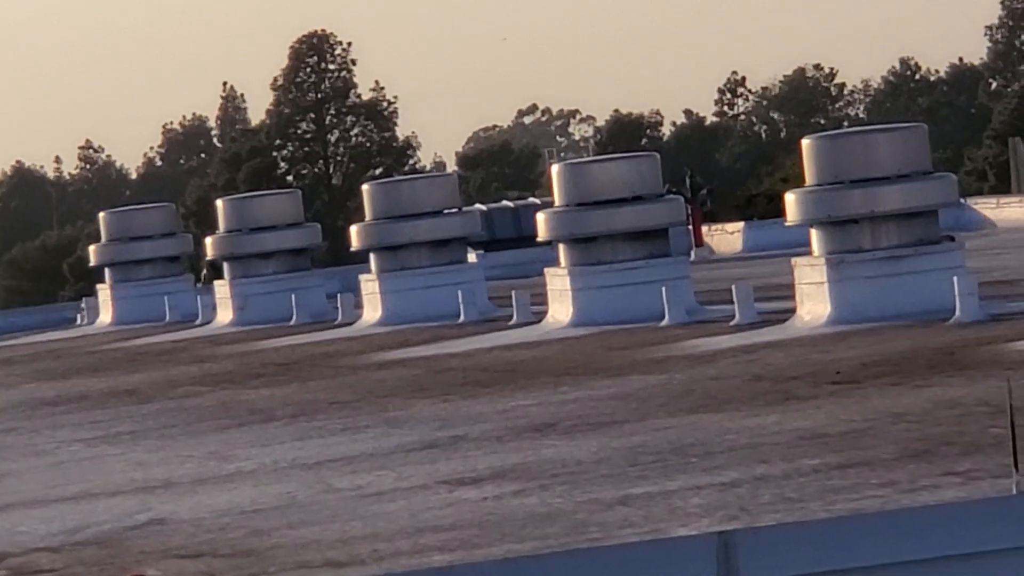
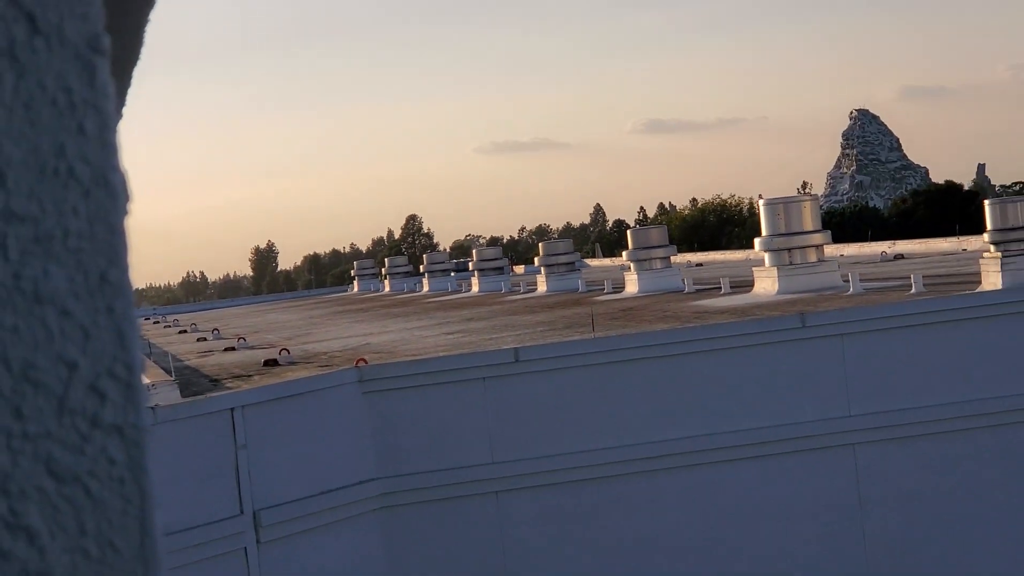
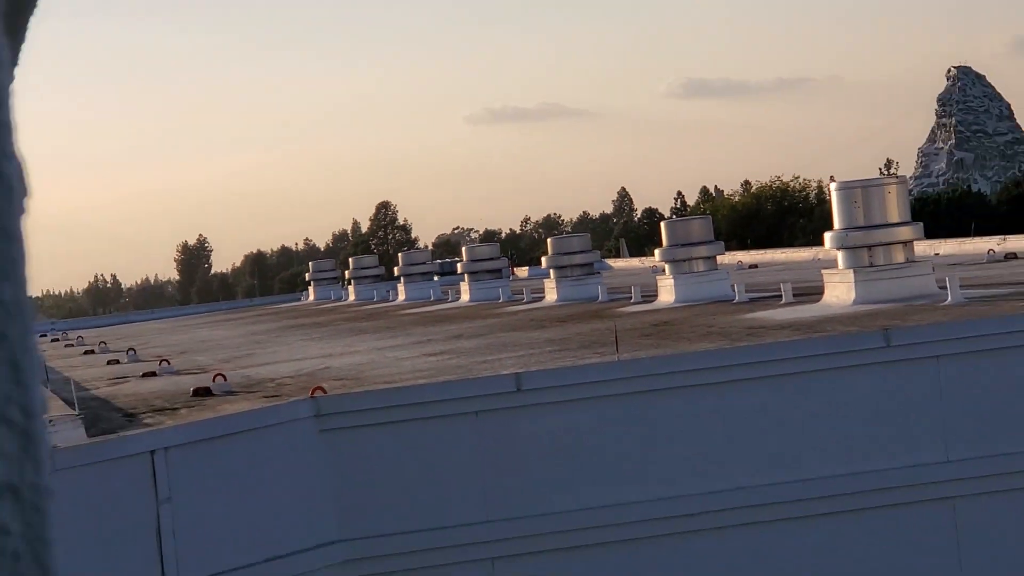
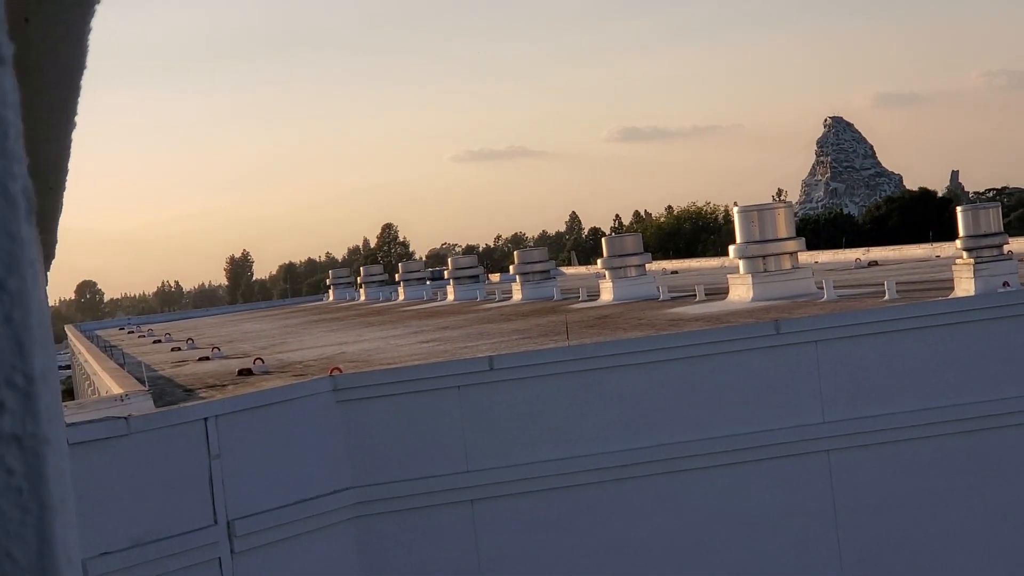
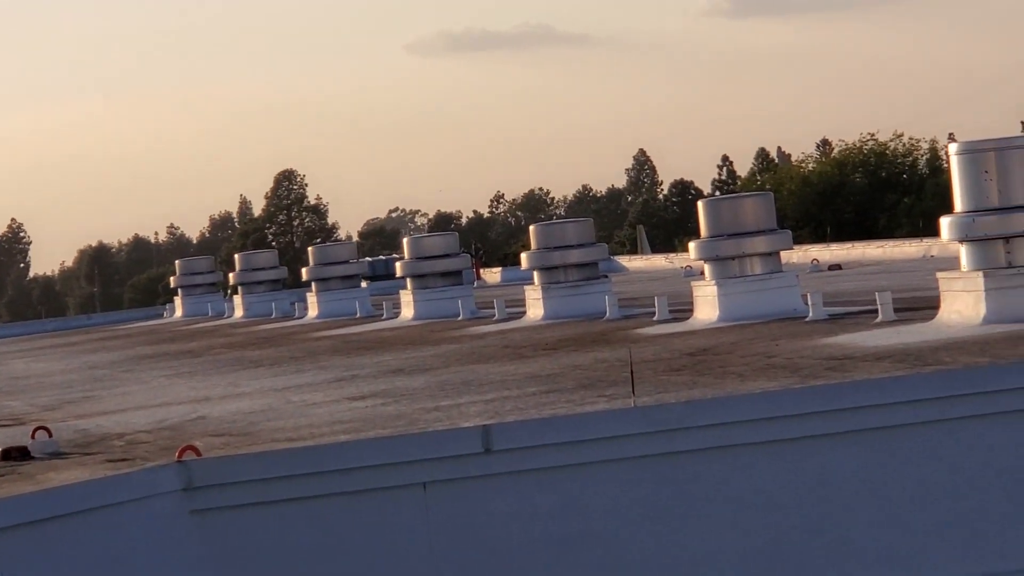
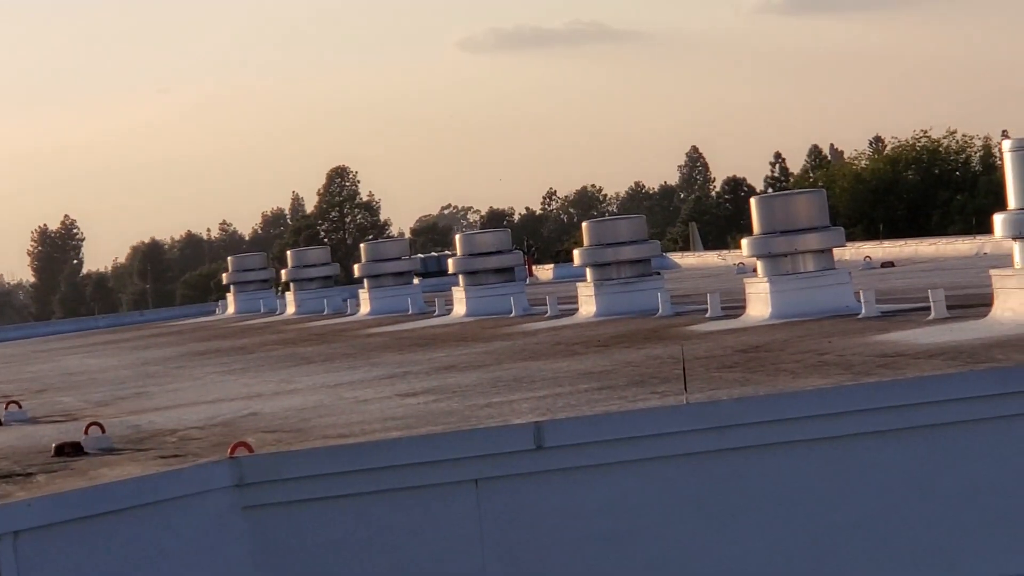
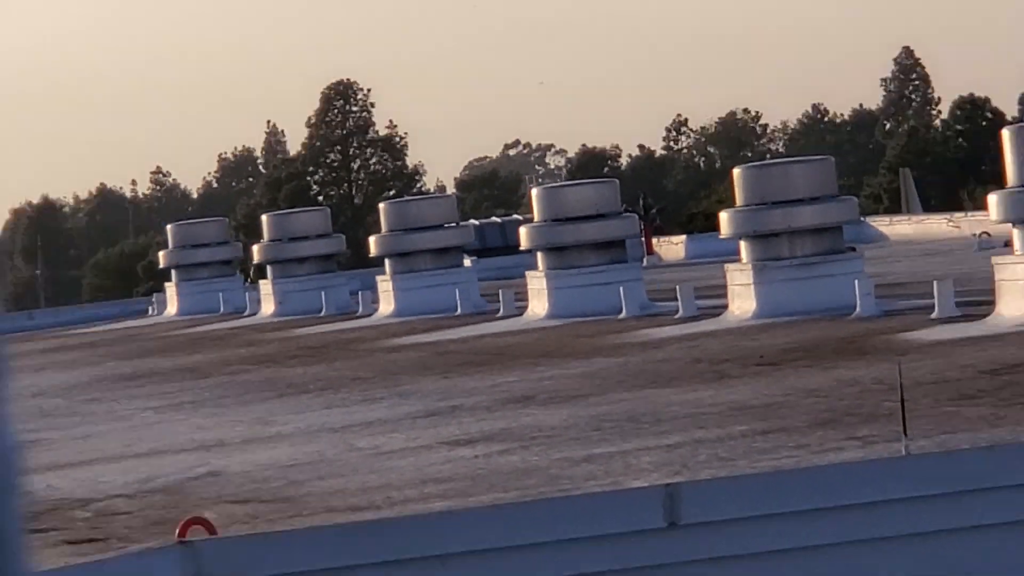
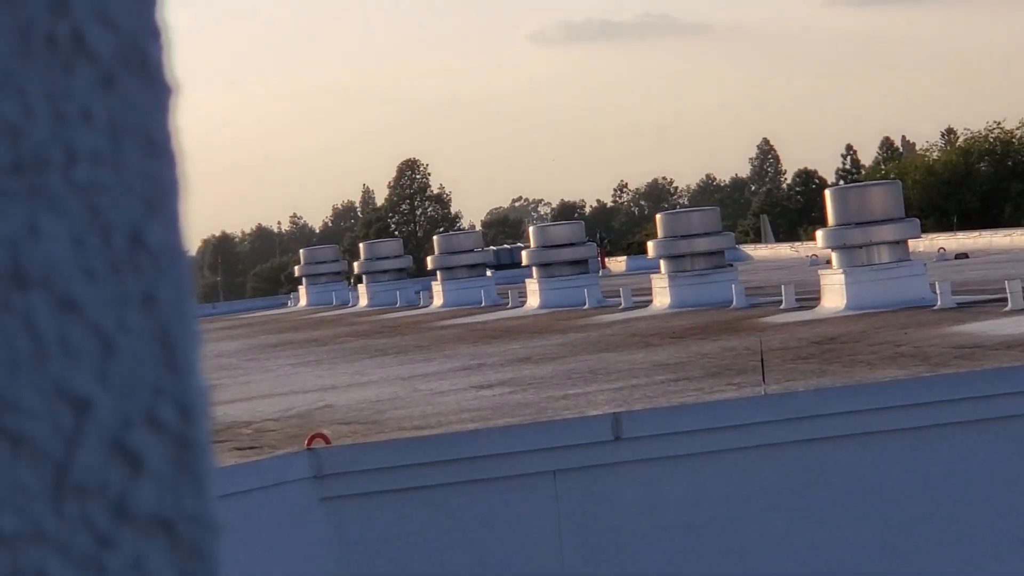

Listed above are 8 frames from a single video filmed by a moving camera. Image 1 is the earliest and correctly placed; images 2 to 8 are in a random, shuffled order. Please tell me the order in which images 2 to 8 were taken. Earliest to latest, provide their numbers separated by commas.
7, 8, 6, 5, 3, 2, 4
